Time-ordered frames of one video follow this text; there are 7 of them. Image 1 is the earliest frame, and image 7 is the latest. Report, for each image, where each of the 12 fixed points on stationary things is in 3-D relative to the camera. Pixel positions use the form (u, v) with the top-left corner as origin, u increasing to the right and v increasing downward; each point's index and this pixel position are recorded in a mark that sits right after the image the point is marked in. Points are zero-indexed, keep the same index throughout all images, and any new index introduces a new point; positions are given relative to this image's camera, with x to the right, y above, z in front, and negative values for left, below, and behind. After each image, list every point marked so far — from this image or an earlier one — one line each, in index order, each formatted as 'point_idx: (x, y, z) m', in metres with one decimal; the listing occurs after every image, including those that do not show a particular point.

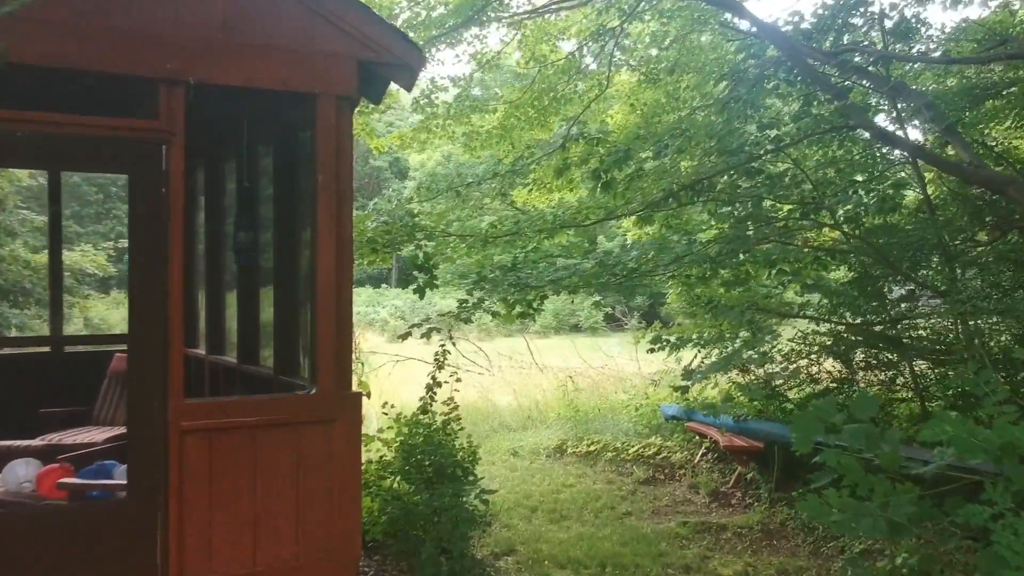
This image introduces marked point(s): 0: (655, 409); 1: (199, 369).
0: (+1.1, -0.9, +7.3) m
1: (-1.6, -0.4, +5.0) m
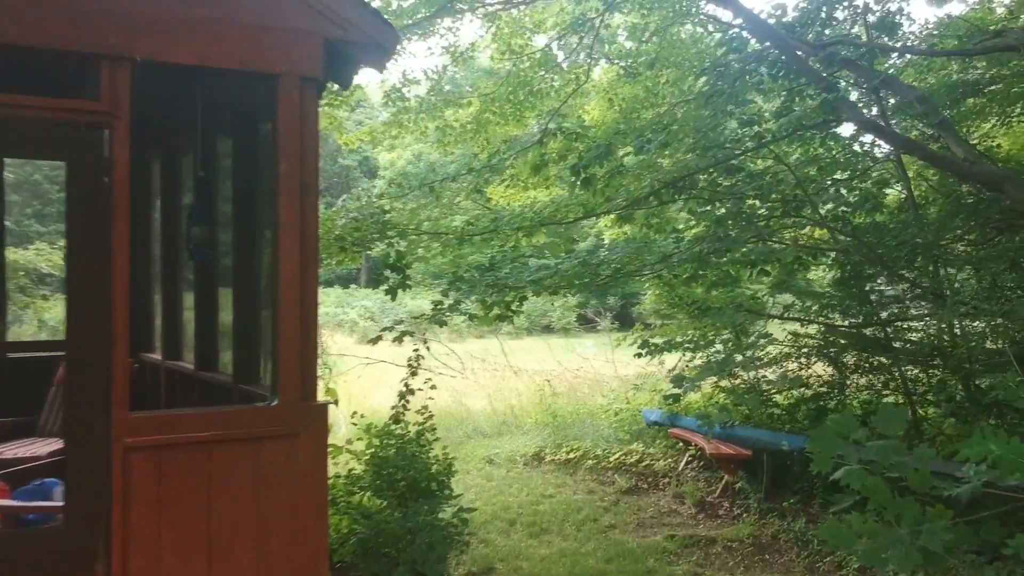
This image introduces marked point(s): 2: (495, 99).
0: (+0.9, -0.9, +7.1) m
1: (-1.7, -0.4, +4.7) m
2: (-0.1, +1.6, +7.9) m
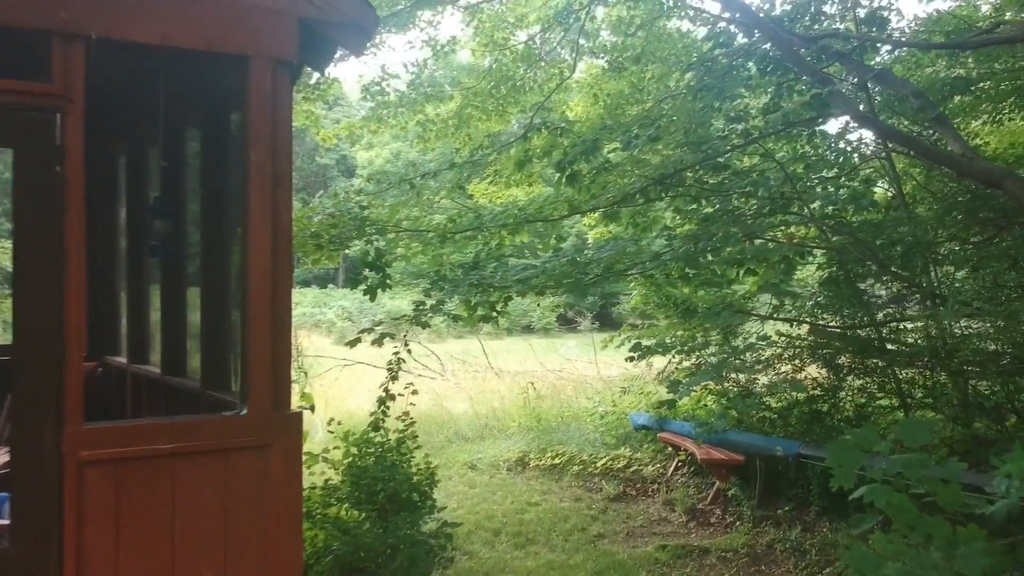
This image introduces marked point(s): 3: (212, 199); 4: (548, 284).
0: (+0.8, -0.9, +6.9) m
1: (-1.8, -0.4, +4.4) m
2: (-0.3, +1.6, +7.7) m
3: (-1.0, +0.3, +3.3) m
4: (+0.2, 0.0, +6.2) m
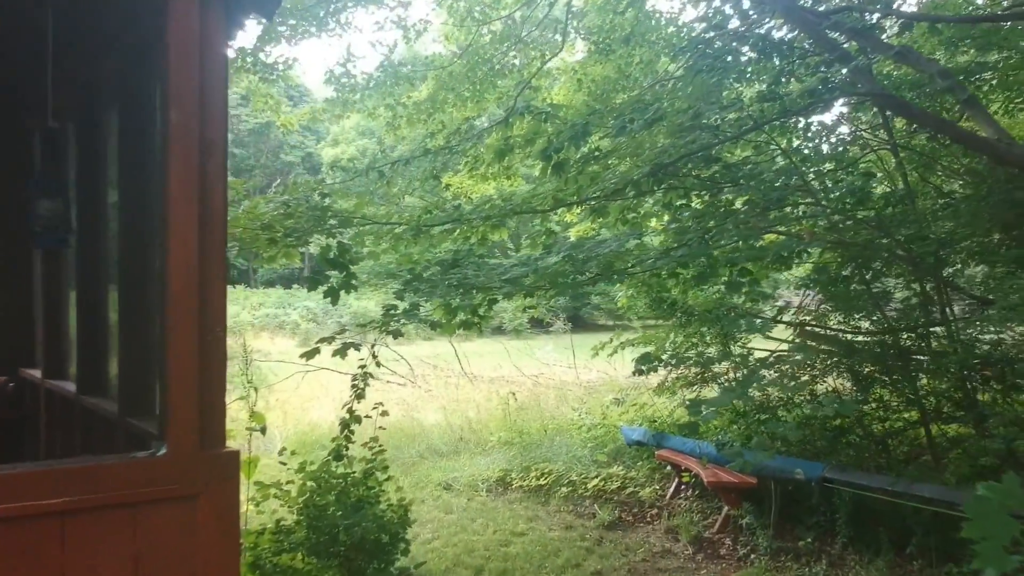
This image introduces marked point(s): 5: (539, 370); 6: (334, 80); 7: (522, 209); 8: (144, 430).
0: (+0.6, -0.9, +6.3) m
1: (-1.8, -0.4, +3.7) m
2: (-0.4, +1.6, +7.1) m
3: (-1.1, +0.3, +2.7) m
4: (+0.1, 0.0, +5.5) m
5: (+0.3, -0.8, +9.0) m
6: (-1.4, +1.6, +7.5) m
7: (+0.1, +0.5, +6.0) m
8: (-0.9, -0.4, +2.5) m
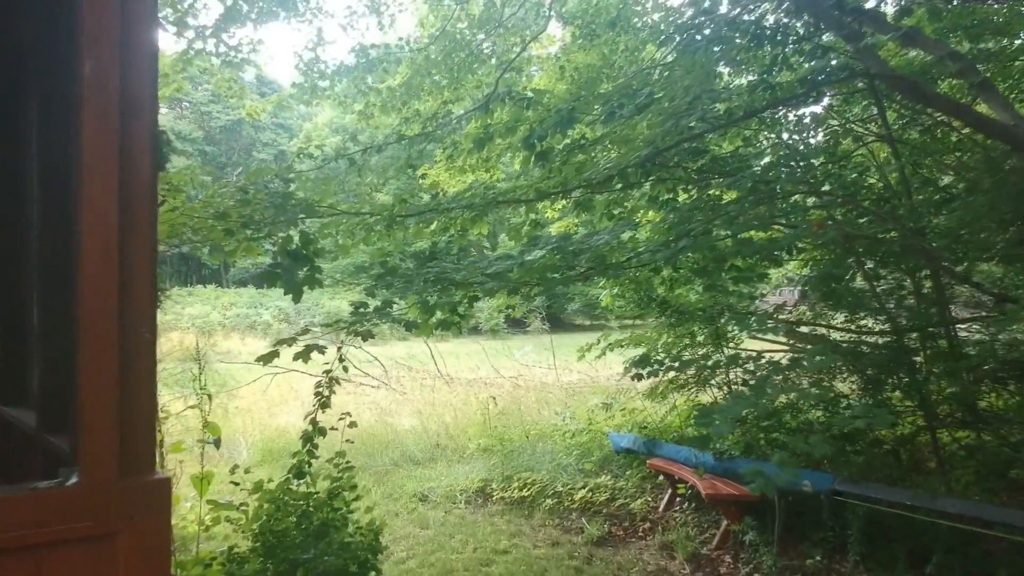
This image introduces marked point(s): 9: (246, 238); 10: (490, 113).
0: (+0.5, -0.9, +5.9) m
1: (-1.9, -0.4, +3.3) m
2: (-0.6, +1.6, +6.7) m
3: (-1.1, +0.3, +2.3) m
4: (0.0, 0.0, +5.2) m
5: (+0.1, -0.7, +8.6) m
6: (-1.5, +1.6, +7.1) m
7: (-0.1, +0.5, +5.6) m
8: (-1.0, -0.3, +2.1) m
9: (-1.2, +0.2, +4.5) m
10: (-0.1, +1.0, +5.8) m
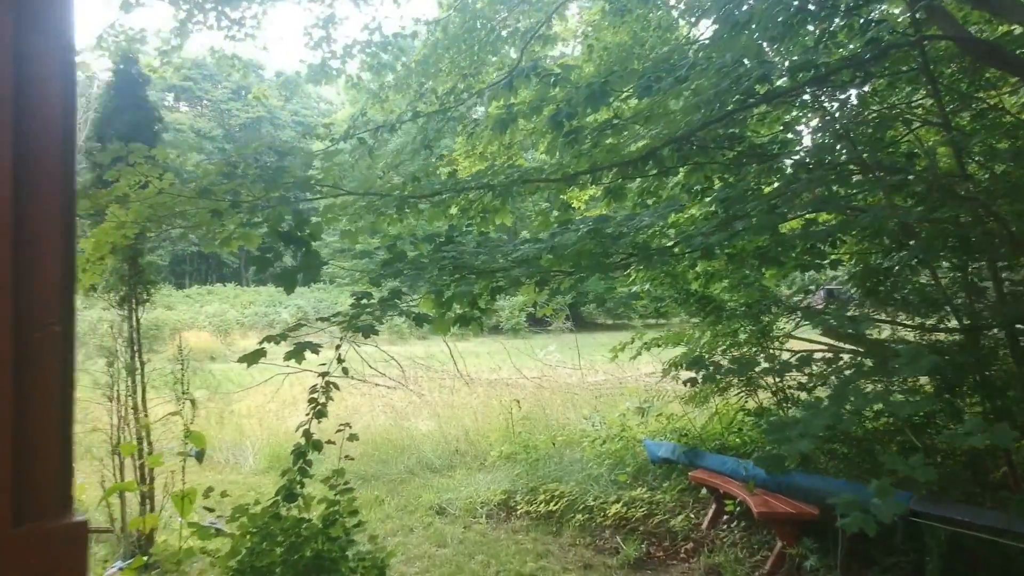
0: (+0.7, -0.9, +5.4) m
1: (-1.8, -0.4, +2.9) m
2: (-0.4, +1.6, +6.2) m
3: (-1.0, +0.4, +1.8) m
4: (+0.1, +0.1, +4.7) m
5: (+0.3, -0.7, +8.1) m
6: (-1.4, +1.7, +6.7) m
7: (+0.1, +0.5, +5.1) m
8: (-0.9, -0.3, +1.6) m
9: (-1.1, +0.3, +4.1) m
10: (0.0, +1.1, +5.3) m
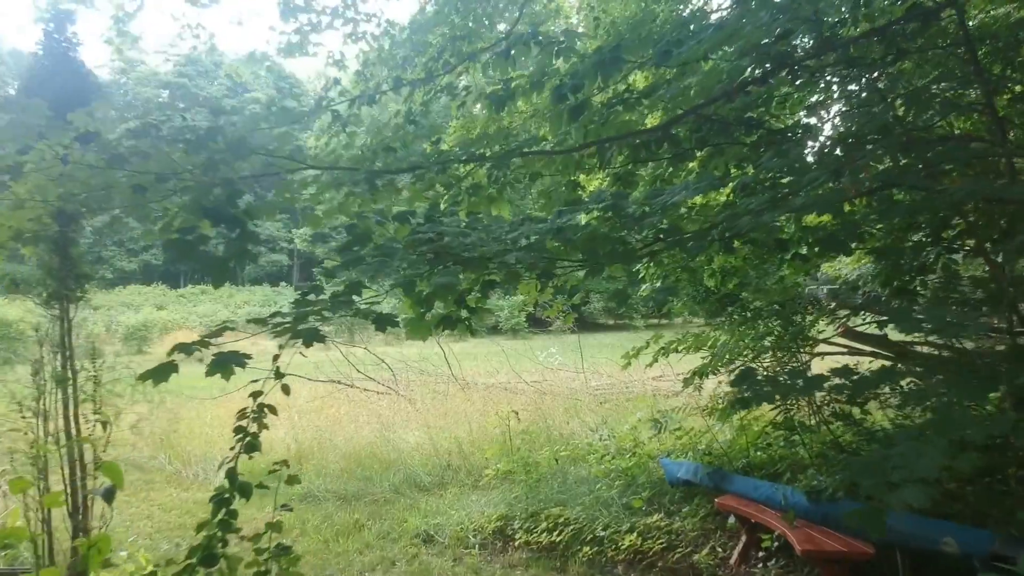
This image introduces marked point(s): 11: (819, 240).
0: (+0.7, -0.9, +4.8) m
1: (-1.8, -0.4, +2.3) m
2: (-0.4, +1.6, +5.6) m
3: (-1.0, +0.4, +1.2) m
4: (+0.1, +0.1, +4.1) m
5: (+0.2, -0.7, +7.5) m
6: (-1.4, +1.7, +6.1) m
7: (+0.1, +0.6, +4.5) m
8: (-0.9, -0.3, +1.0) m
9: (-1.1, +0.3, +3.4) m
10: (0.0, +1.1, +4.7) m
11: (+1.3, +0.2, +4.2) m
